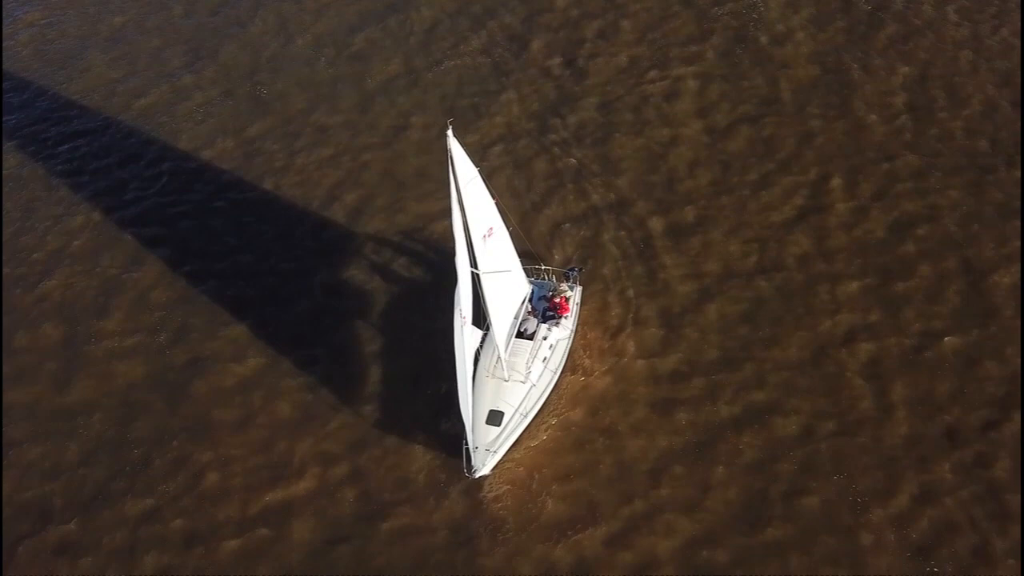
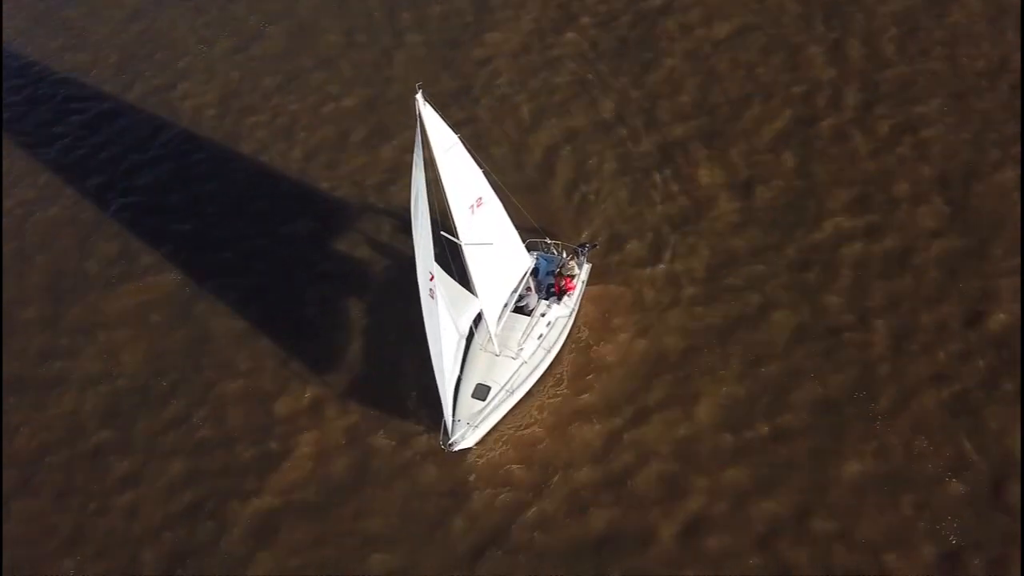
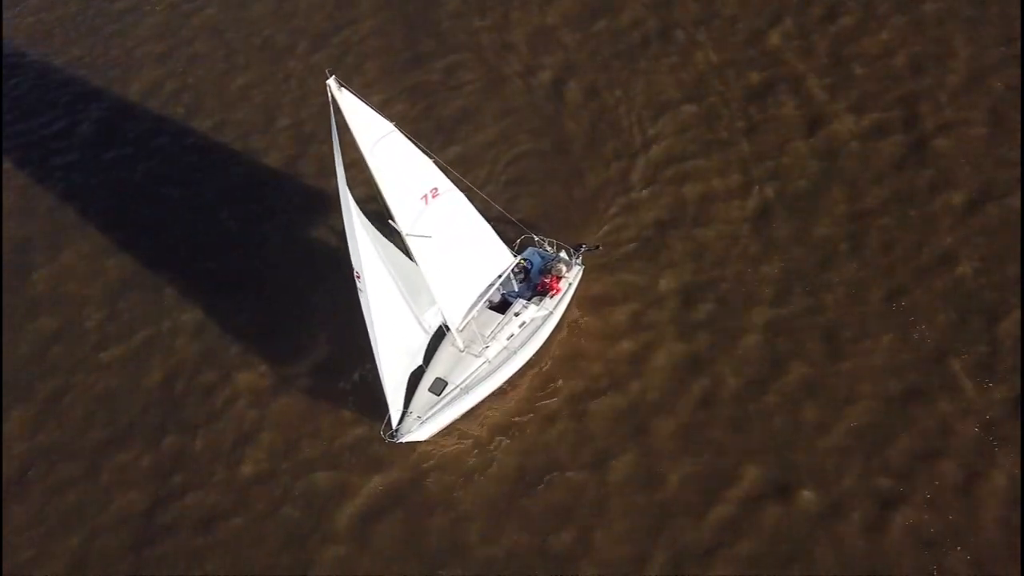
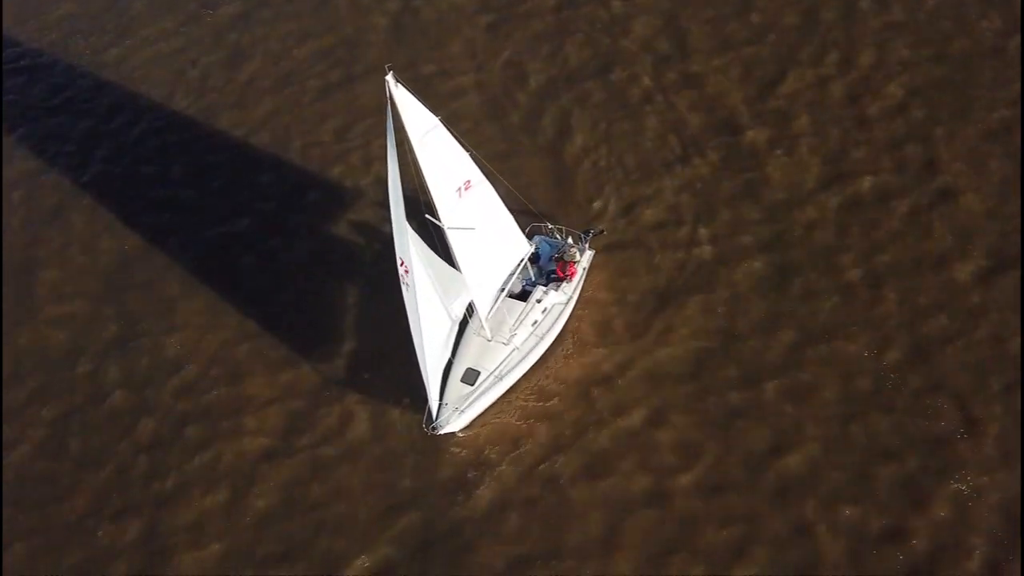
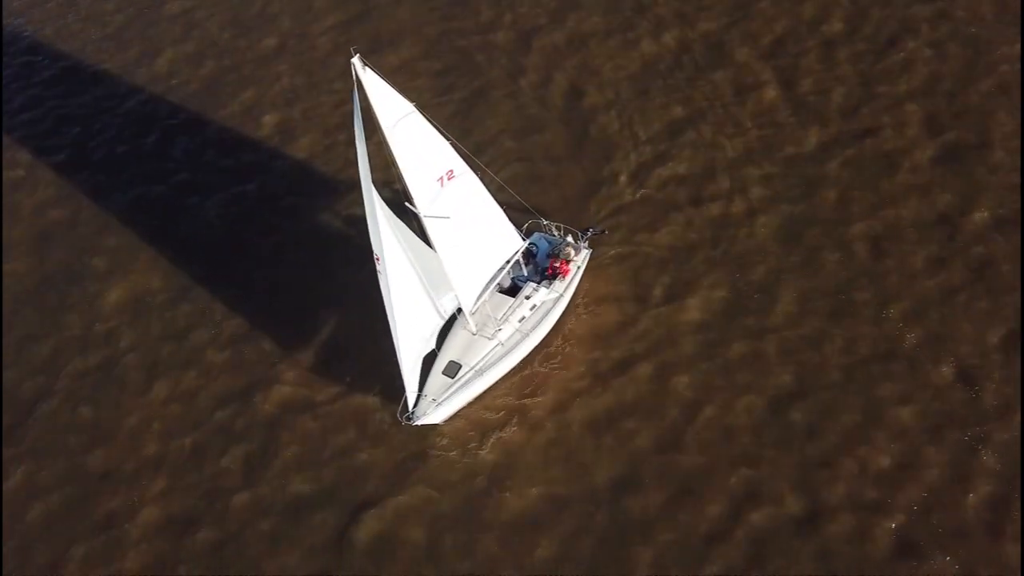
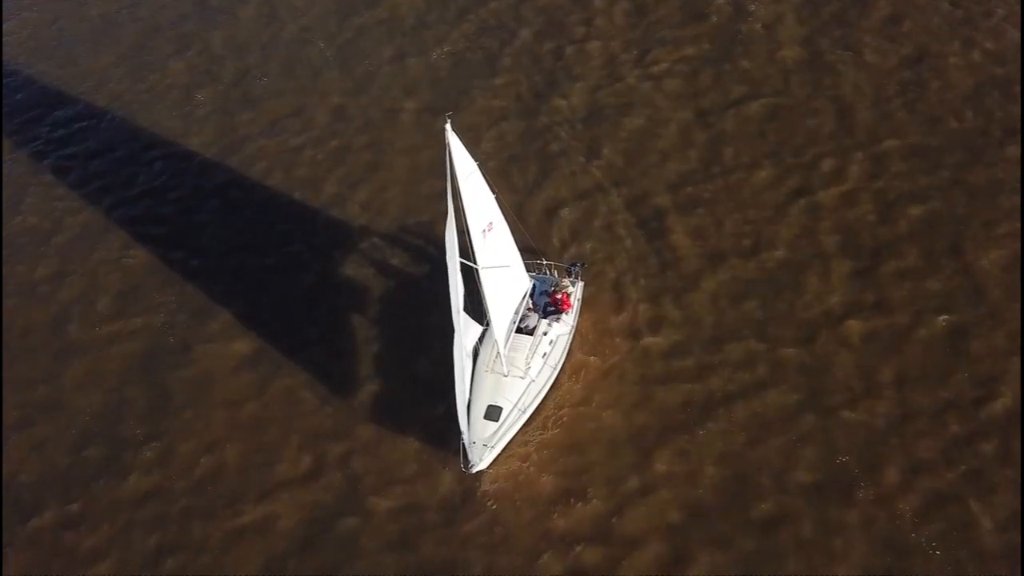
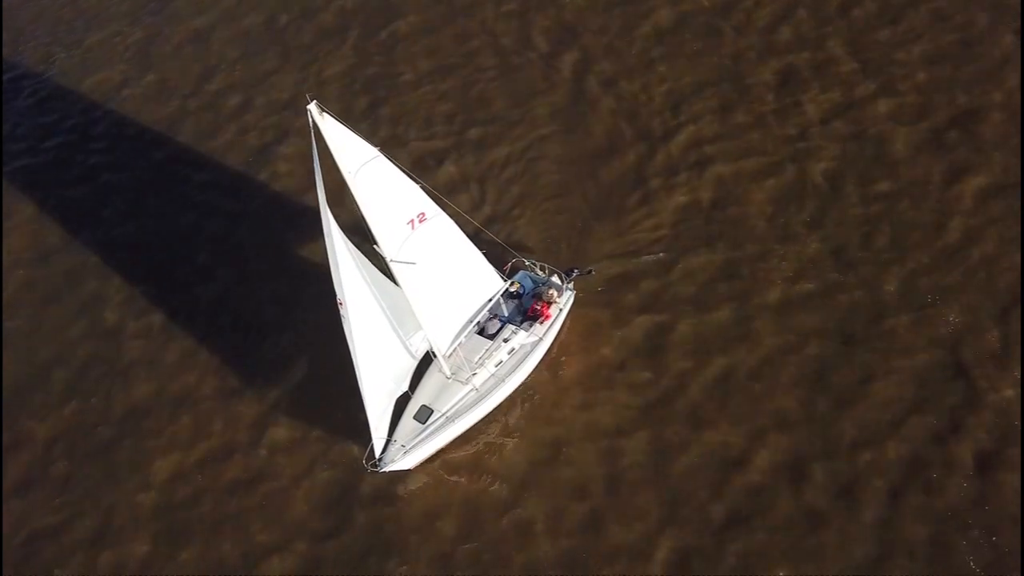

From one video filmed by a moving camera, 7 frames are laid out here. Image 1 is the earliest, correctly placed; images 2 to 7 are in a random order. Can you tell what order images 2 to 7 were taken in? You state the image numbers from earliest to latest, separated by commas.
6, 2, 4, 5, 3, 7
